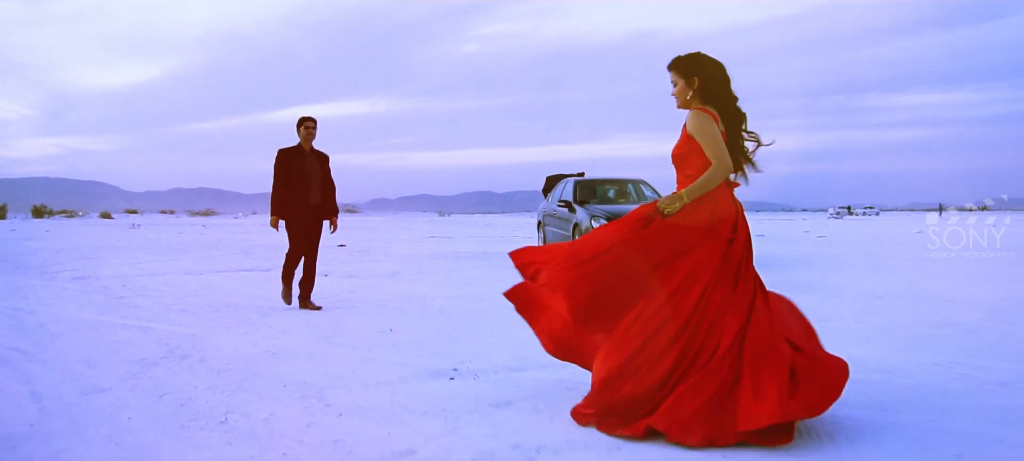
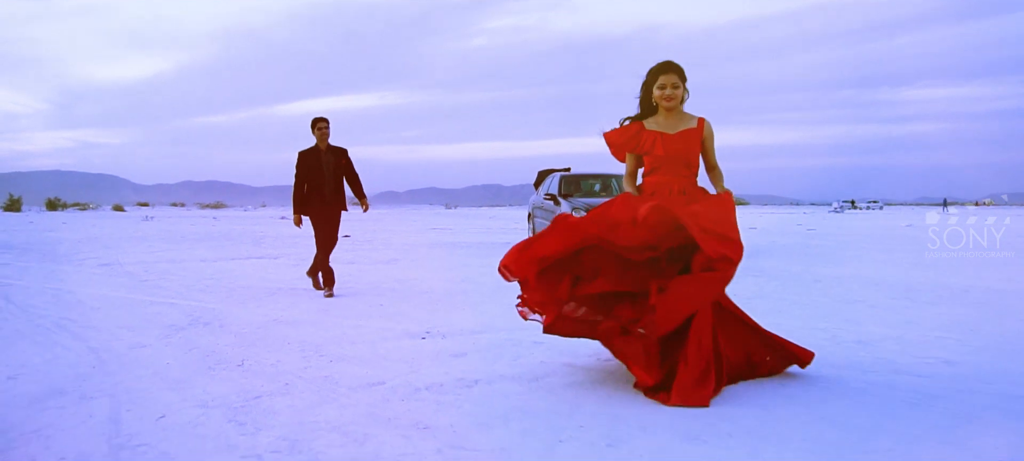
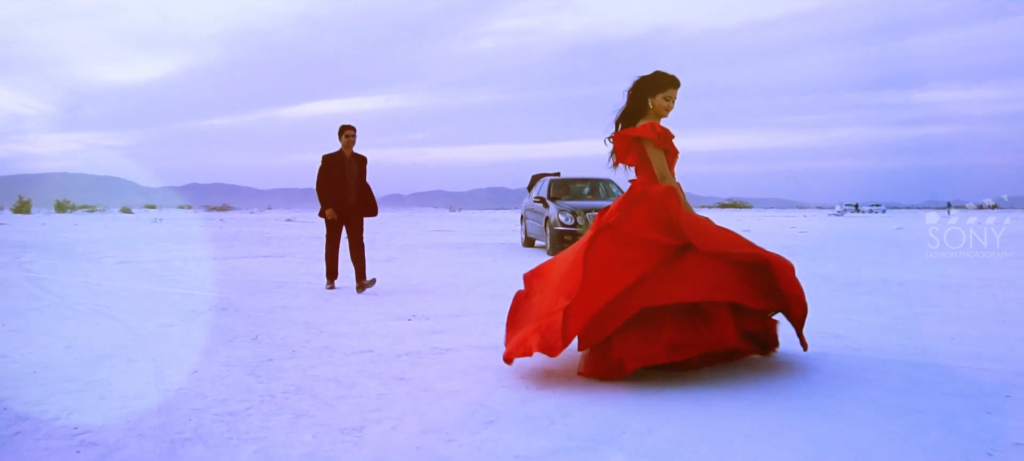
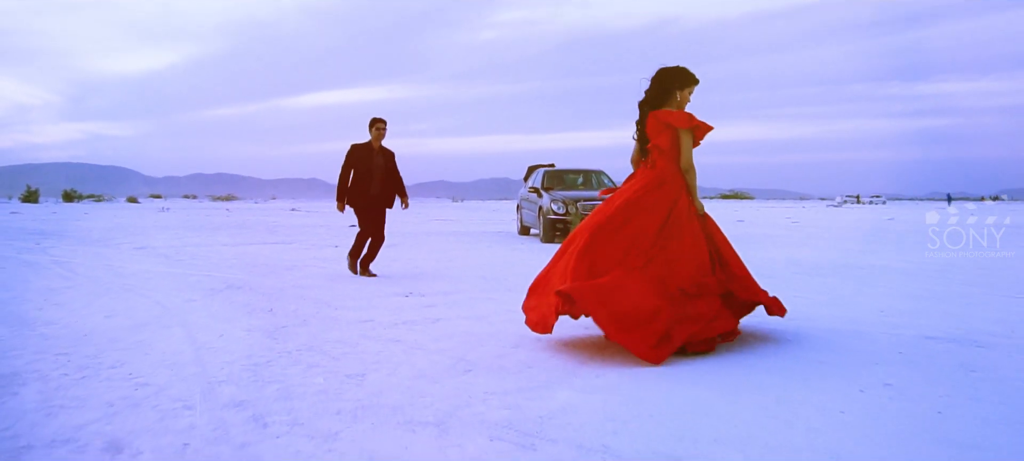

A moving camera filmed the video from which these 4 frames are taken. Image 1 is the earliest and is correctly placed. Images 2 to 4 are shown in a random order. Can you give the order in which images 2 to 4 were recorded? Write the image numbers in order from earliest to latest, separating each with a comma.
2, 3, 4
